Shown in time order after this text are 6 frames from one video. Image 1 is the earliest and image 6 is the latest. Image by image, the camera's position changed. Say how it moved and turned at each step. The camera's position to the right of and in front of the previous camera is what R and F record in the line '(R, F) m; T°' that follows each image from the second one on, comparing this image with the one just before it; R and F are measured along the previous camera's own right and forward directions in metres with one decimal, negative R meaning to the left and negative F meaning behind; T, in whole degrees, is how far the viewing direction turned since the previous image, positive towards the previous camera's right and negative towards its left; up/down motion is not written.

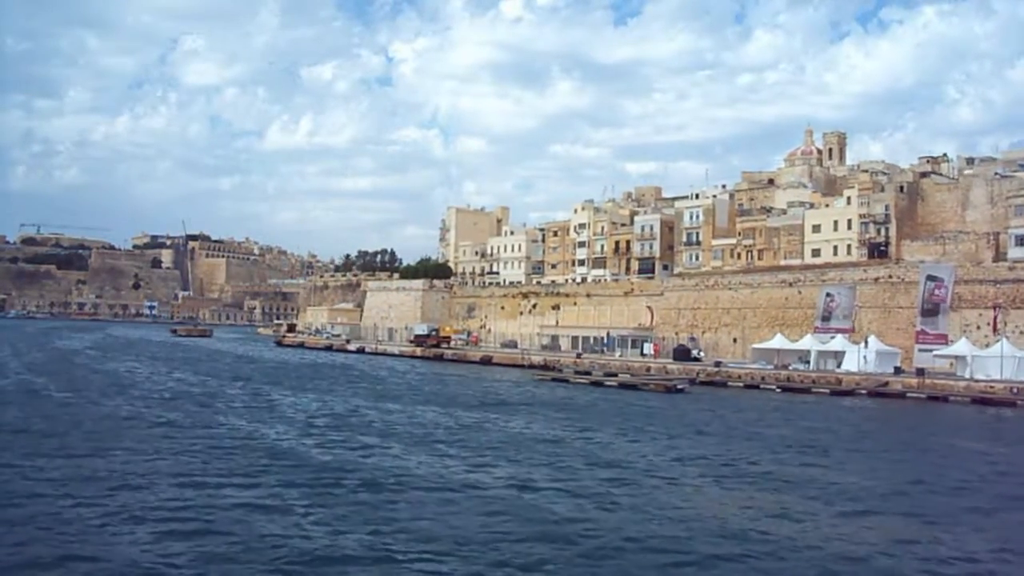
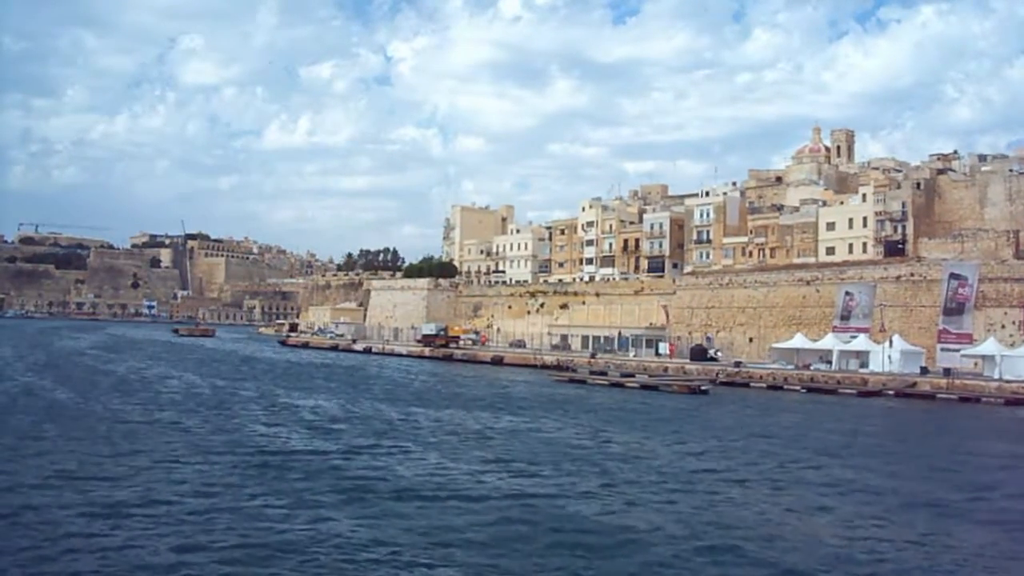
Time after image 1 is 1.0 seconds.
(-0.9, +1.0) m; 0°
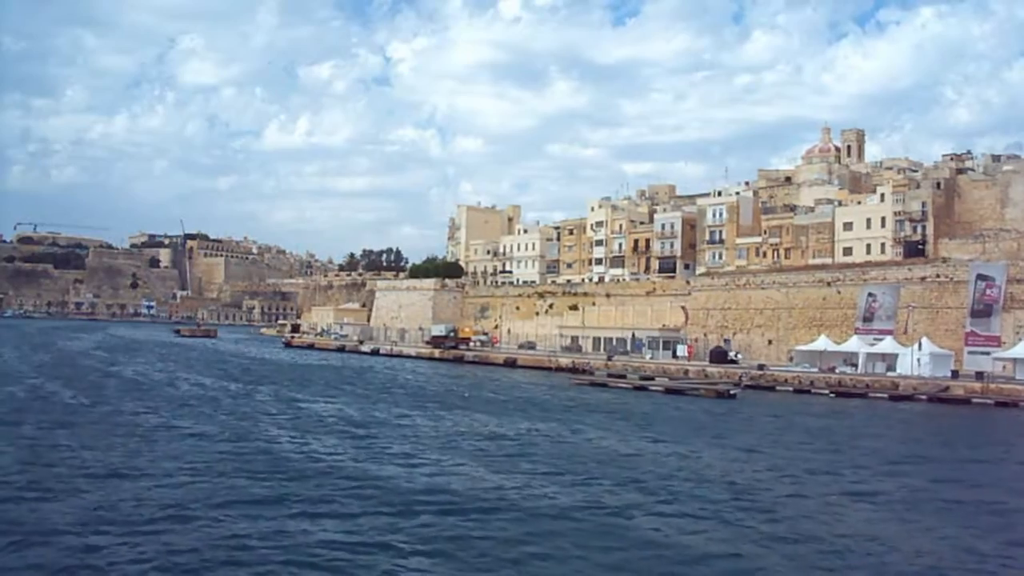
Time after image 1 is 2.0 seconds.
(-1.0, +1.1) m; 0°
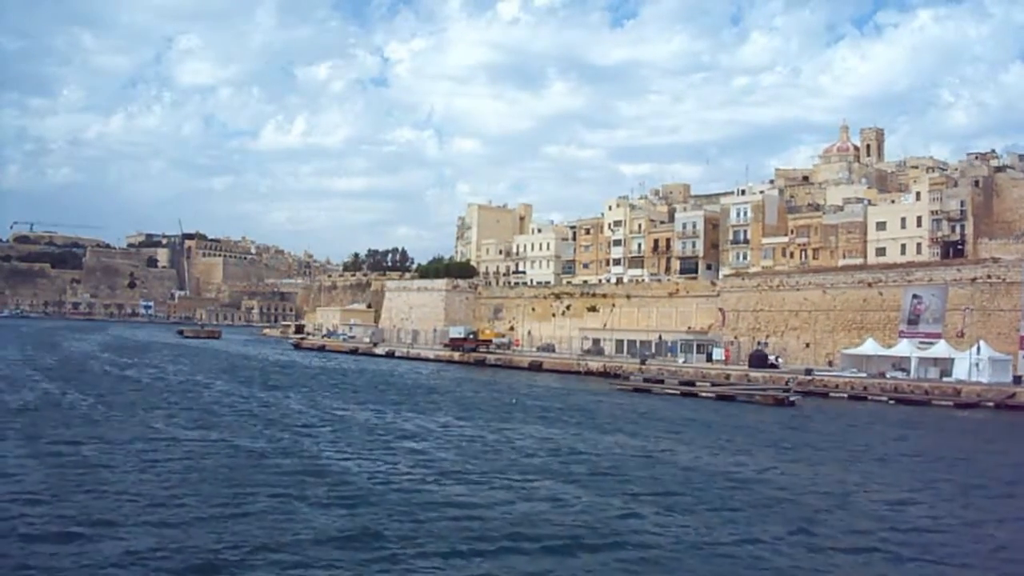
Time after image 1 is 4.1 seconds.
(-2.0, +2.1) m; 0°
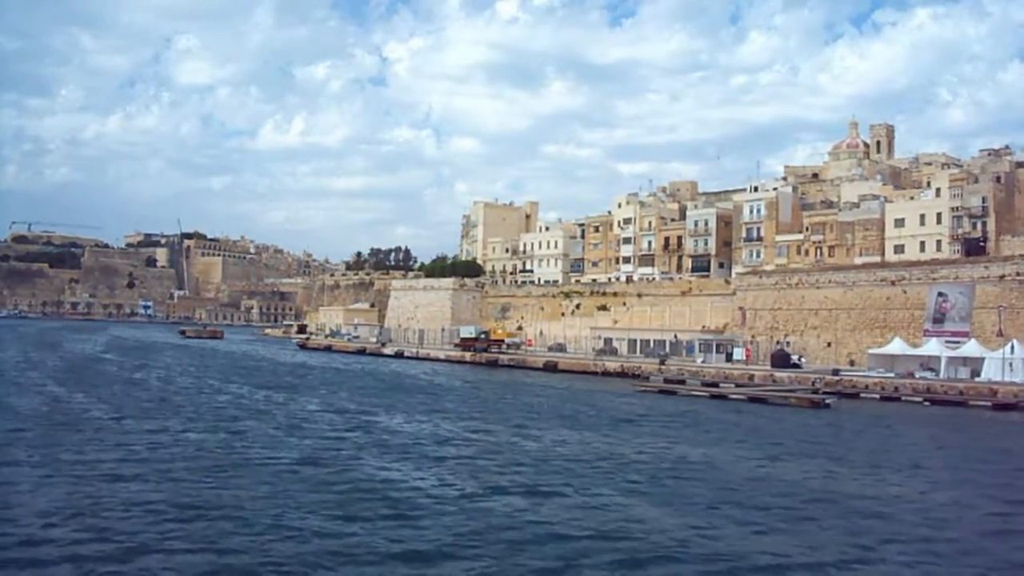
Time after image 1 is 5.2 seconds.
(-1.0, +1.1) m; 0°
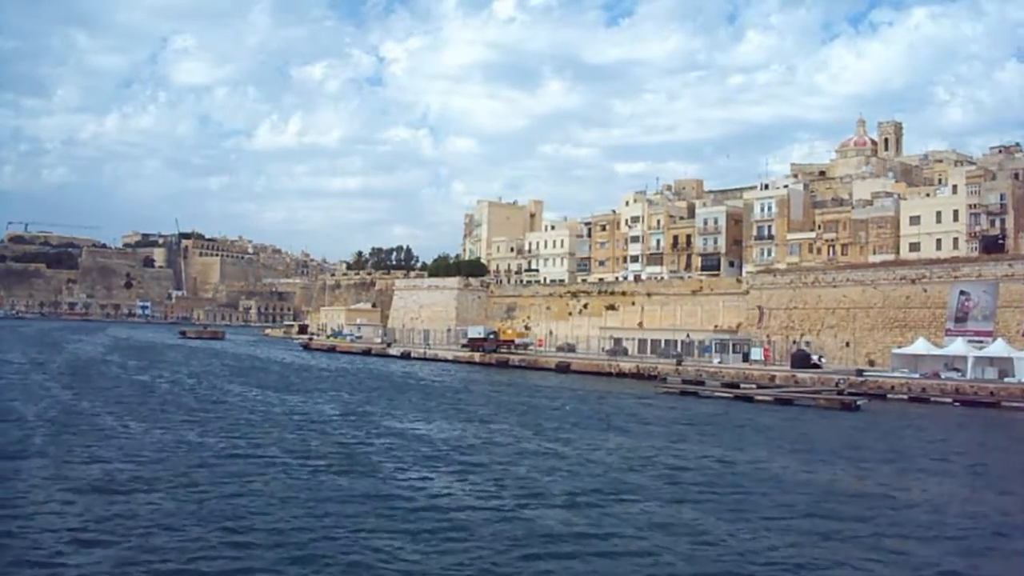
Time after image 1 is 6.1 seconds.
(-0.9, +1.0) m; 0°
